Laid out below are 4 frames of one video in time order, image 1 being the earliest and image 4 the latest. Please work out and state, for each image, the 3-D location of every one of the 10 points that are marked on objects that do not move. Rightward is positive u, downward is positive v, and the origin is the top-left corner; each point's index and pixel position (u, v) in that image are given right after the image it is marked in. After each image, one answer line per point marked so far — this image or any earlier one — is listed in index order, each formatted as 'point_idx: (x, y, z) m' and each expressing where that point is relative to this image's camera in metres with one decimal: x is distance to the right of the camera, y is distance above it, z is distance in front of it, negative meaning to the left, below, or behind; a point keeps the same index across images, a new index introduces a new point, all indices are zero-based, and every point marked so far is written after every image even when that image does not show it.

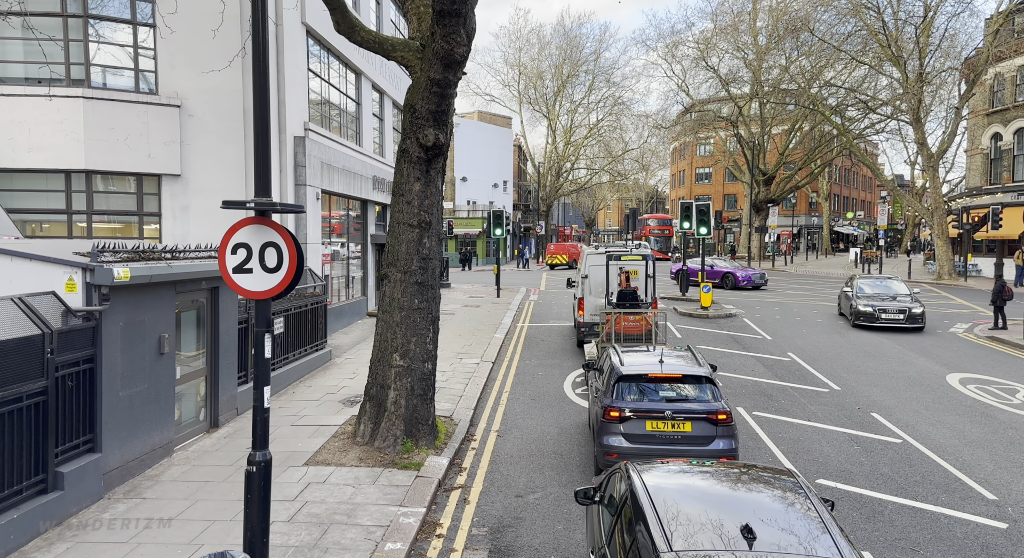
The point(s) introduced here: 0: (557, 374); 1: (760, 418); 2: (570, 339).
0: (+0.9, -2.0, +11.9) m
1: (+4.0, -2.3, +9.2) m
2: (+1.7, -1.6, +16.3) m
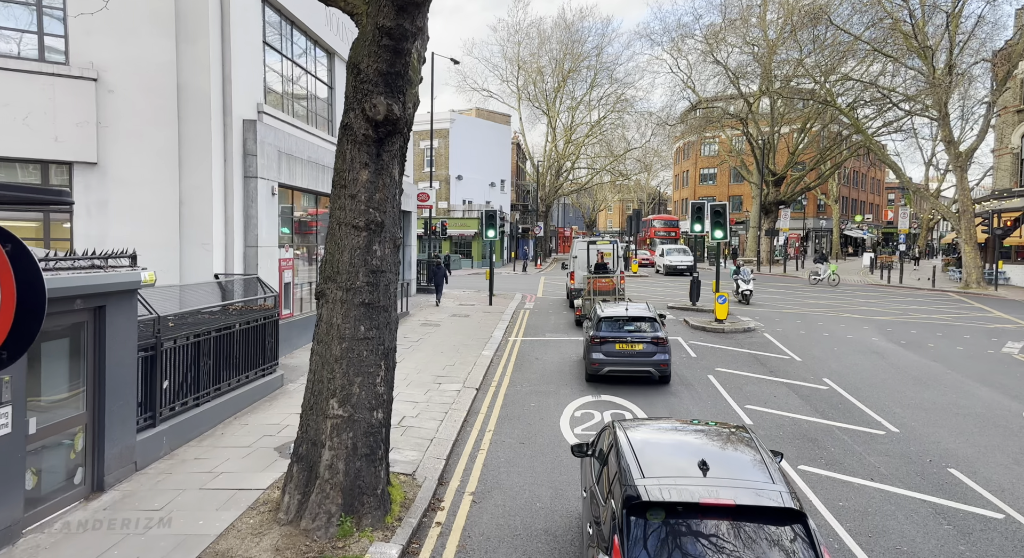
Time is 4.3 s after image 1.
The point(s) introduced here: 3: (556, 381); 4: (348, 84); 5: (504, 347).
0: (+0.7, -2.2, +10.0) m
1: (+3.8, -2.5, +7.2) m
2: (+1.5, -1.8, +14.3) m
3: (+0.9, -2.1, +11.6) m
4: (-1.6, +2.0, +5.7) m
5: (-0.2, -1.8, +14.6) m
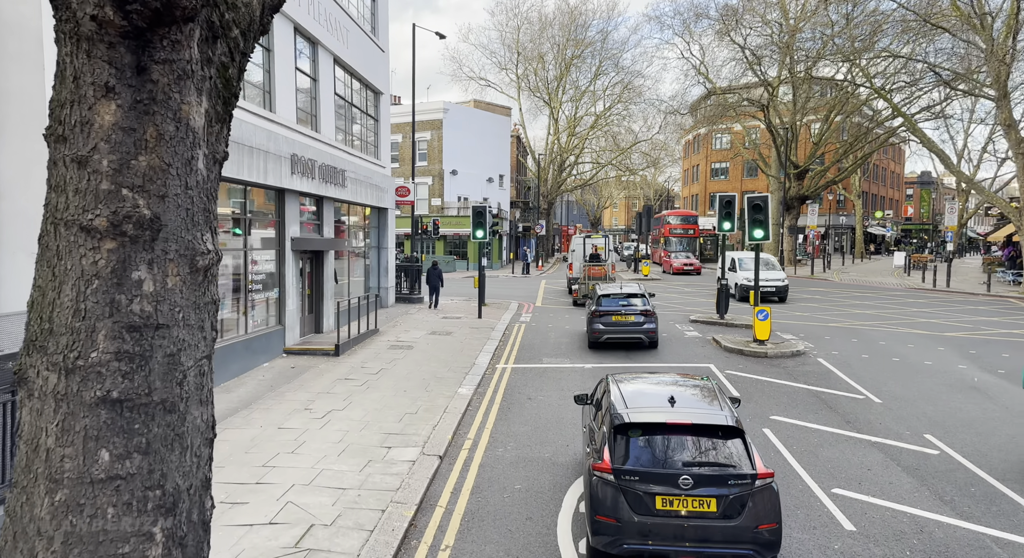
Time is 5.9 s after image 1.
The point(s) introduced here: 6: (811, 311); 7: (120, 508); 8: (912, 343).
0: (+0.4, -2.5, +6.8) m
1: (+3.5, -2.8, +4.0) m
2: (+1.2, -2.1, +11.2) m
3: (+0.6, -2.3, +8.5) m
4: (-2.0, +1.7, +2.5) m
5: (-0.5, -2.0, +11.5) m
6: (+10.5, -1.1, +19.6) m
7: (-1.8, -1.1, +2.6) m
8: (+9.9, -1.6, +13.9) m
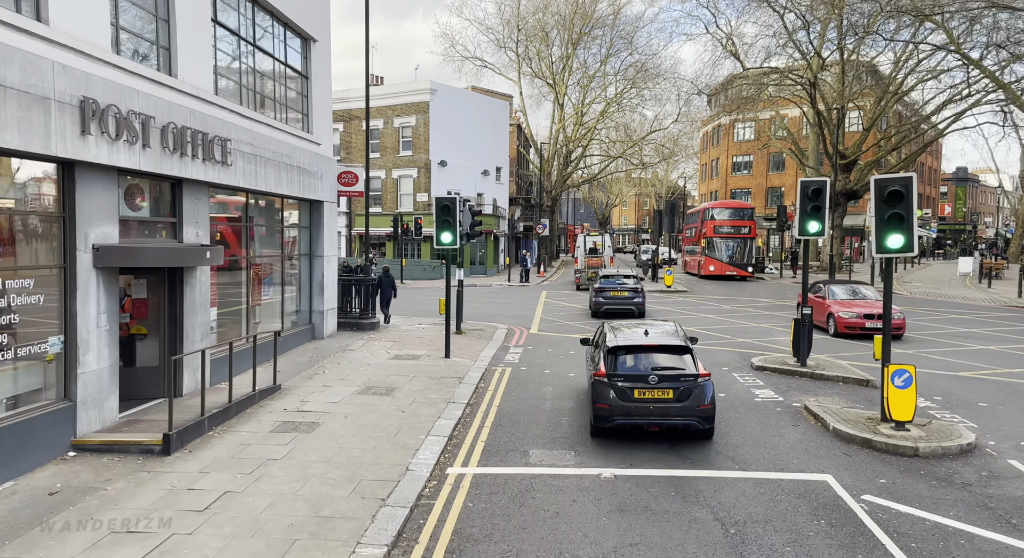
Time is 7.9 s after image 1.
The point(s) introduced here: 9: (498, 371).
0: (-0.1, -3.0, +1.5) m
1: (+2.9, -3.3, -1.3) m
2: (+0.7, -2.6, +5.9) m
3: (+0.1, -2.9, +3.2) m
4: (-2.6, +1.1, -2.8) m
5: (-0.9, -2.6, +6.2) m
6: (+10.1, -1.6, +14.2) m
7: (-2.3, -1.6, -2.7) m
8: (+9.4, -2.1, +8.5) m
9: (-0.3, -2.0, +11.9) m
